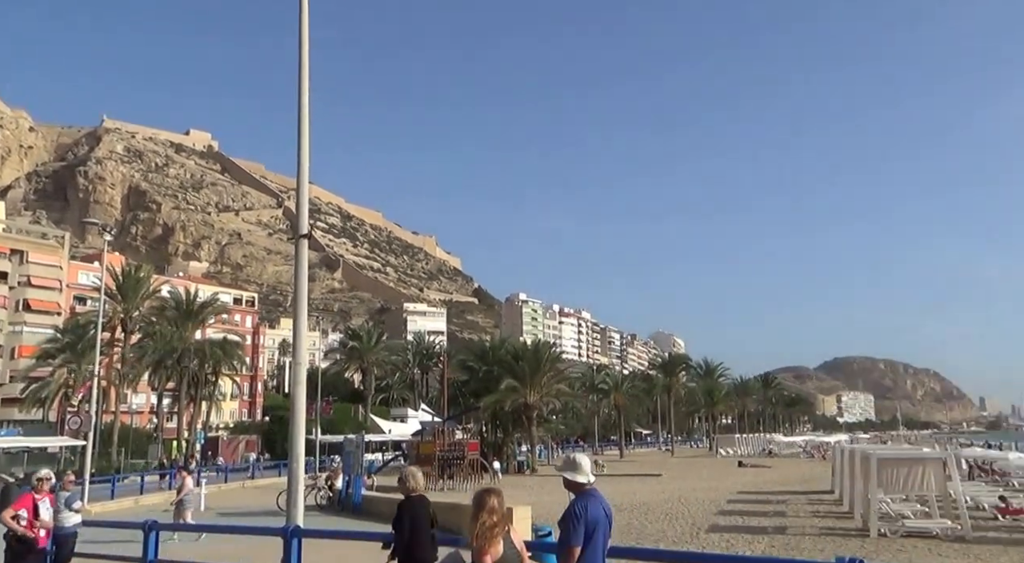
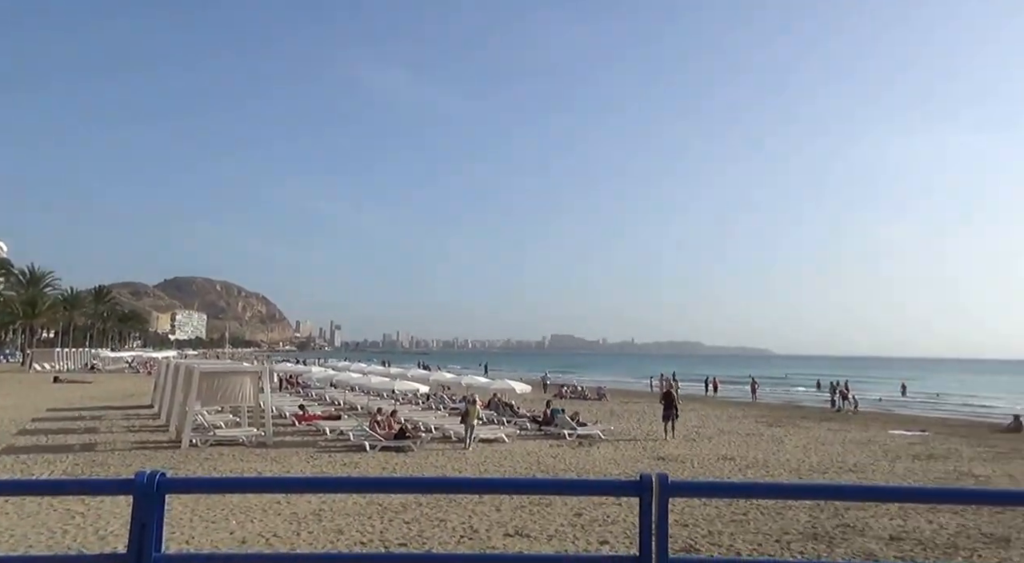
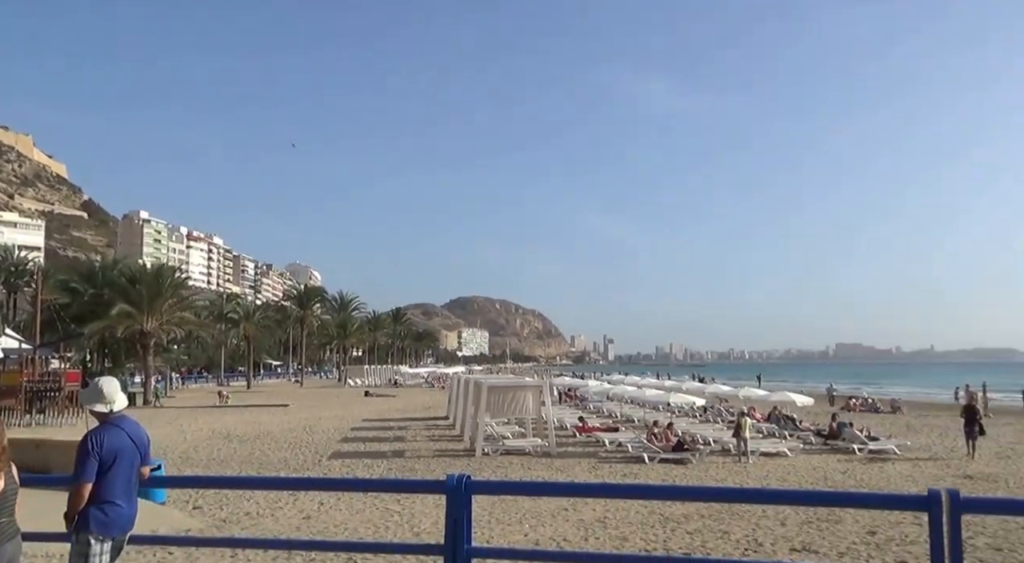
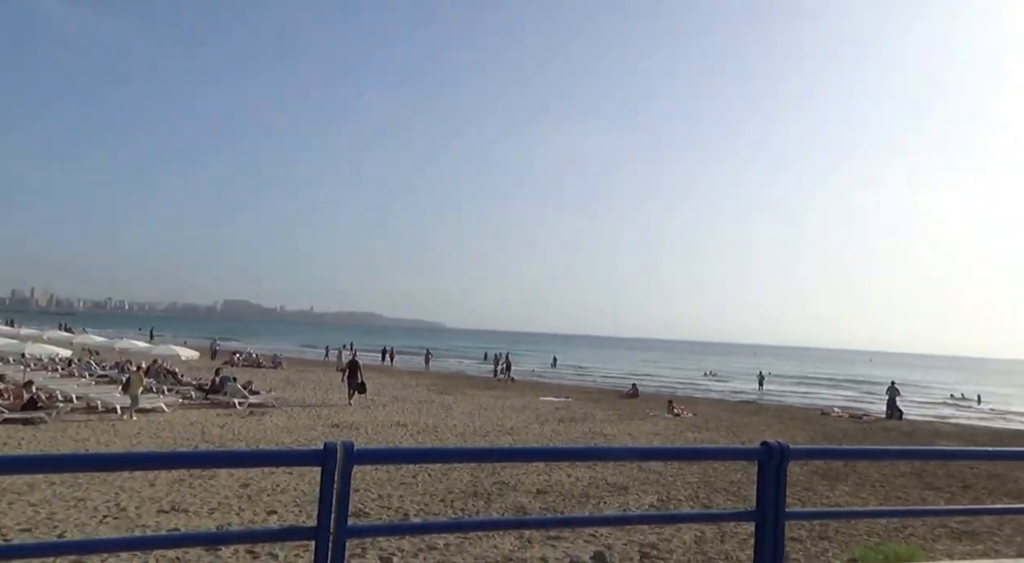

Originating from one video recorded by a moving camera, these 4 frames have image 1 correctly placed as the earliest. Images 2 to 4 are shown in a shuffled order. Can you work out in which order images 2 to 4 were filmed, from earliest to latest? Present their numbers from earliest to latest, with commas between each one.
3, 2, 4
